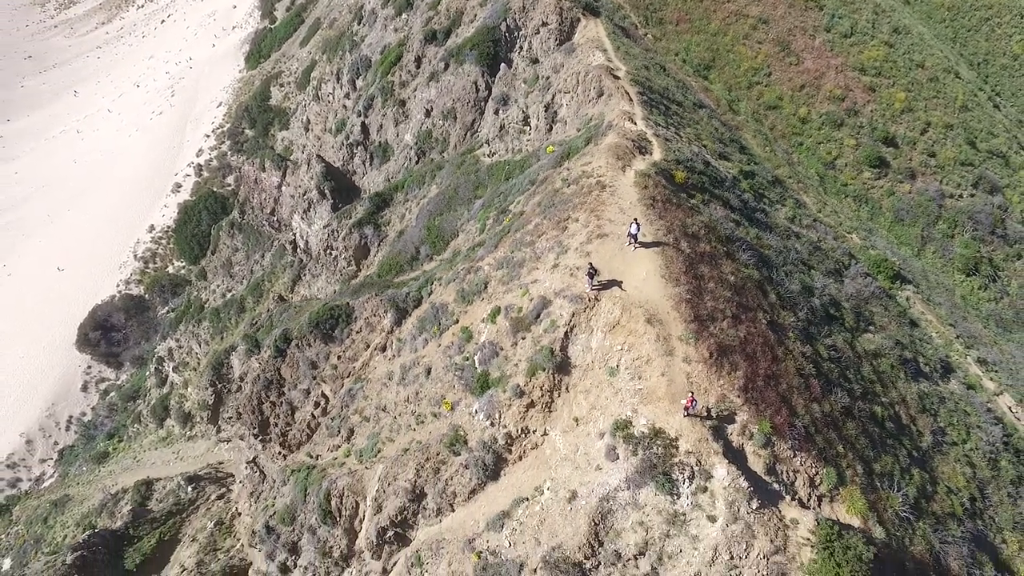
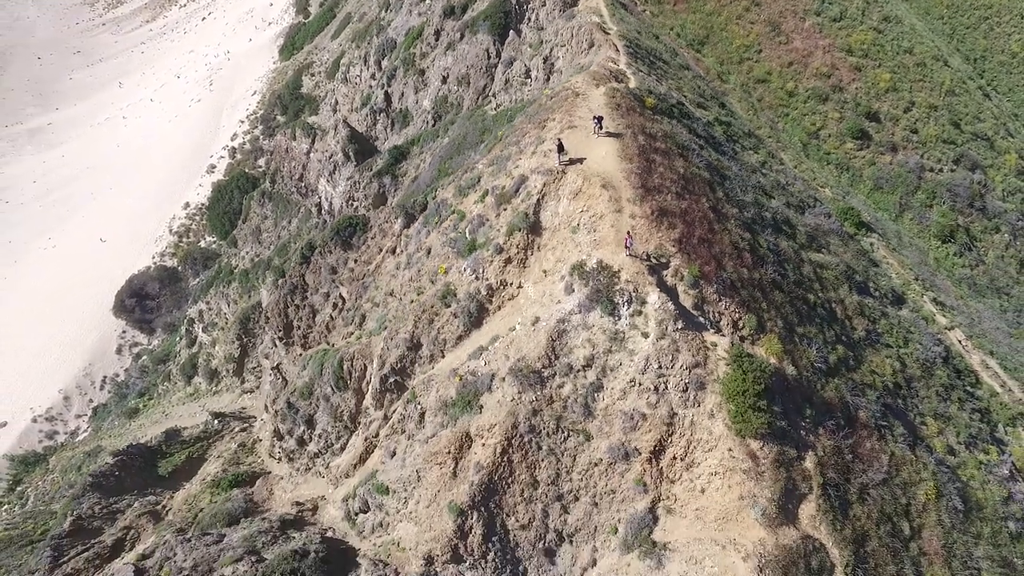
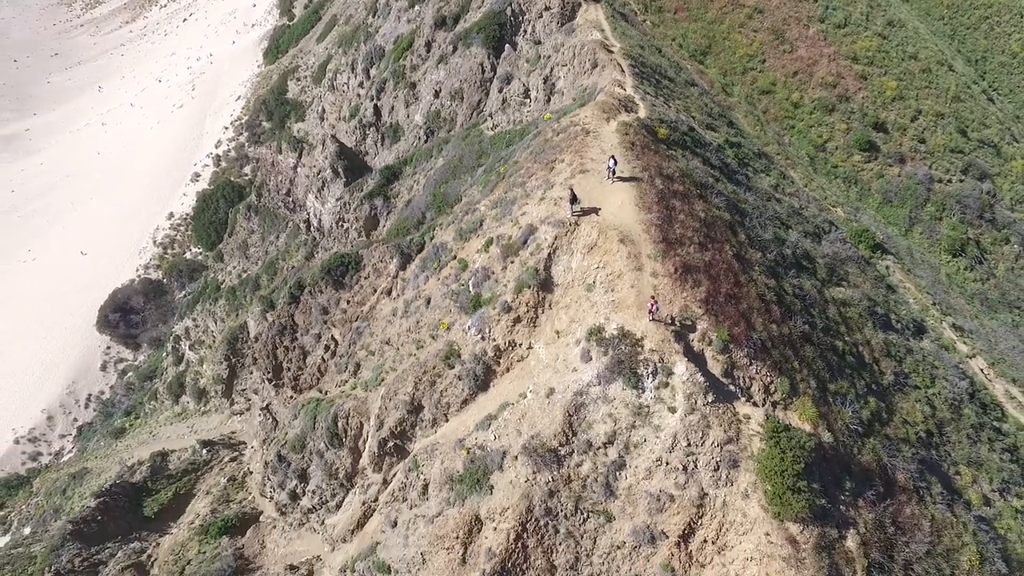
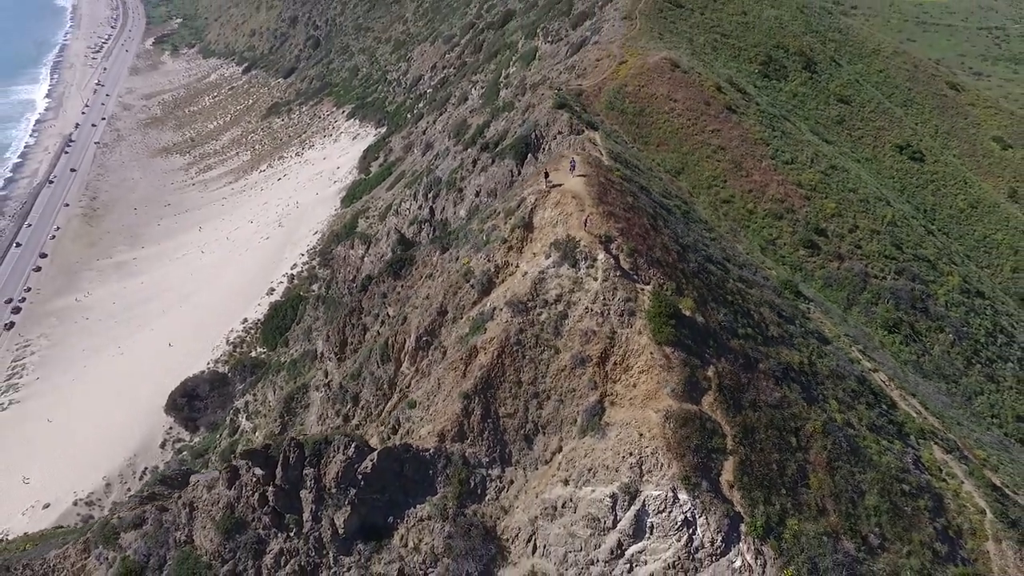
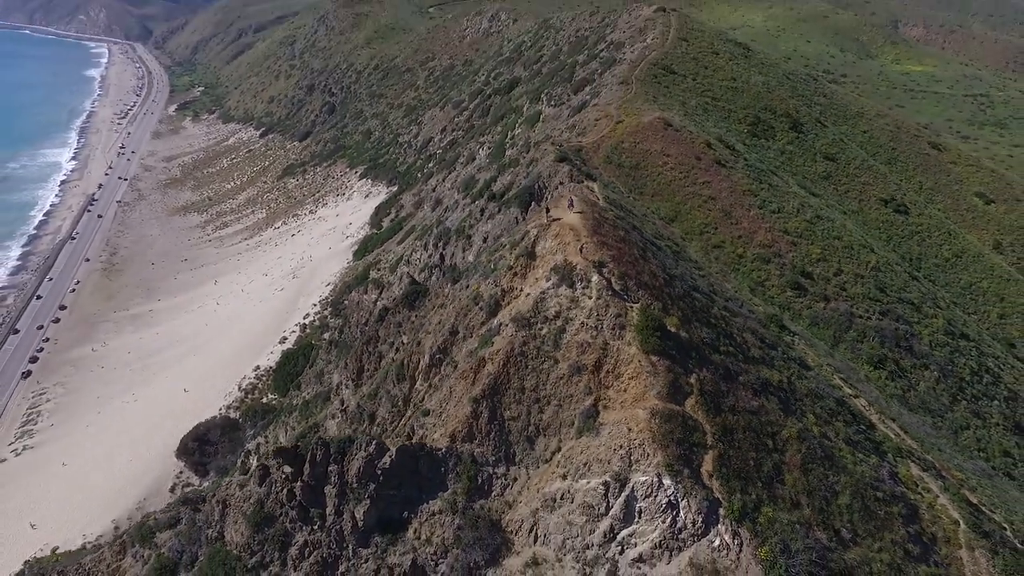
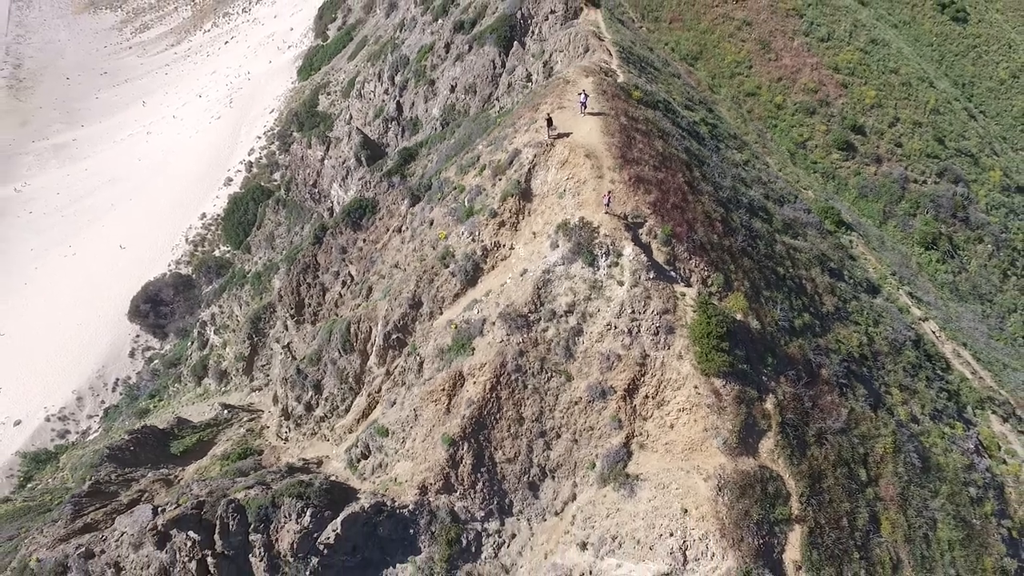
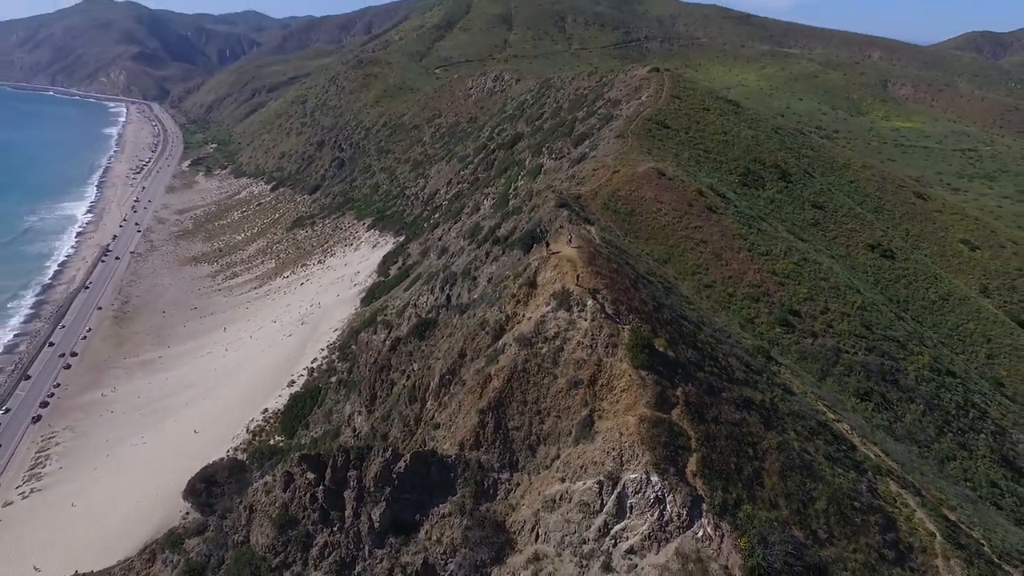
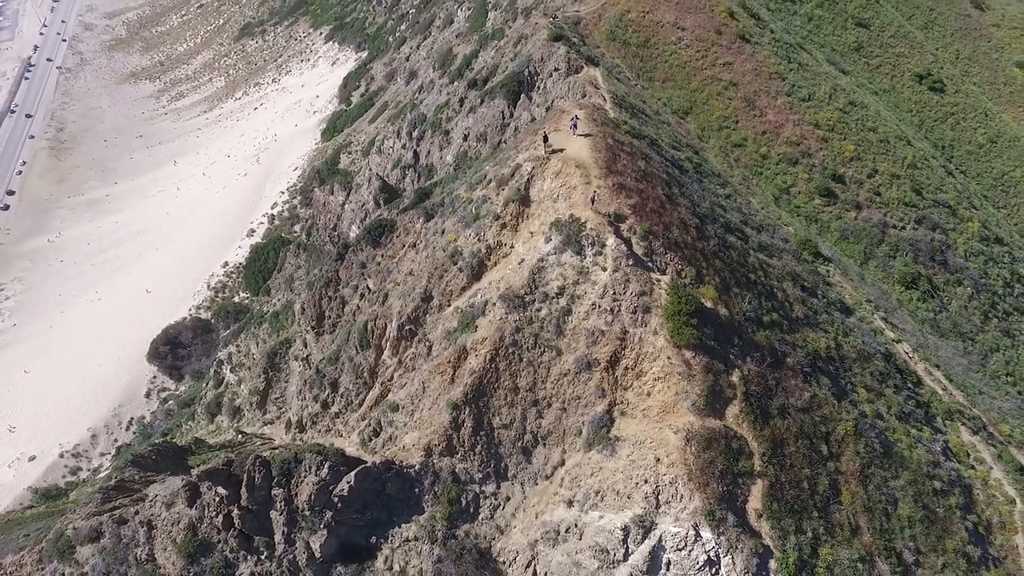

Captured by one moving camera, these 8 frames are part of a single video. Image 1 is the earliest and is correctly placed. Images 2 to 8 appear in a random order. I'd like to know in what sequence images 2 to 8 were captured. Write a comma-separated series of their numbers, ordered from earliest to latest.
3, 2, 6, 8, 4, 5, 7
